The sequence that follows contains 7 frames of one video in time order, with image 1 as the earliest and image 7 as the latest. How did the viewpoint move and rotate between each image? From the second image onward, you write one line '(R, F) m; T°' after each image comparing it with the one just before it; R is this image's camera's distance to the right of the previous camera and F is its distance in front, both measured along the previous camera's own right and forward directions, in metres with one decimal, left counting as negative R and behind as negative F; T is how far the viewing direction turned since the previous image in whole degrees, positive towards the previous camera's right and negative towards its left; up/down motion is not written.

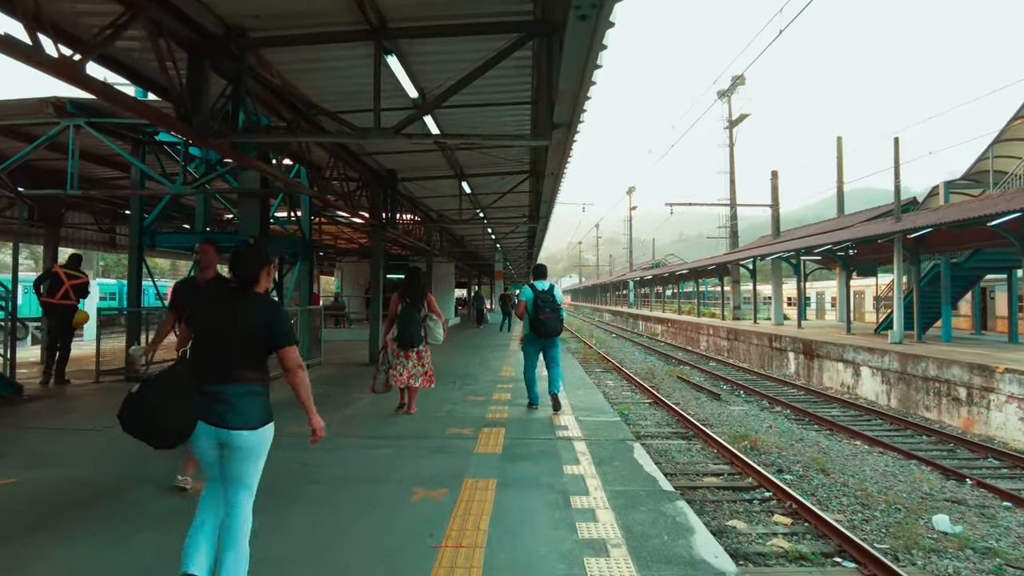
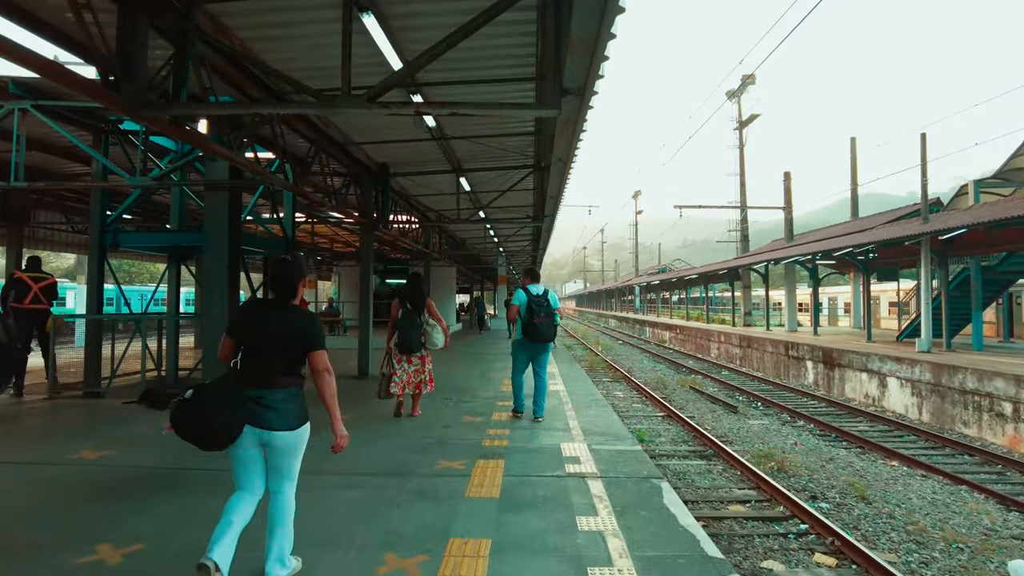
(0.0, +0.9) m; 0°
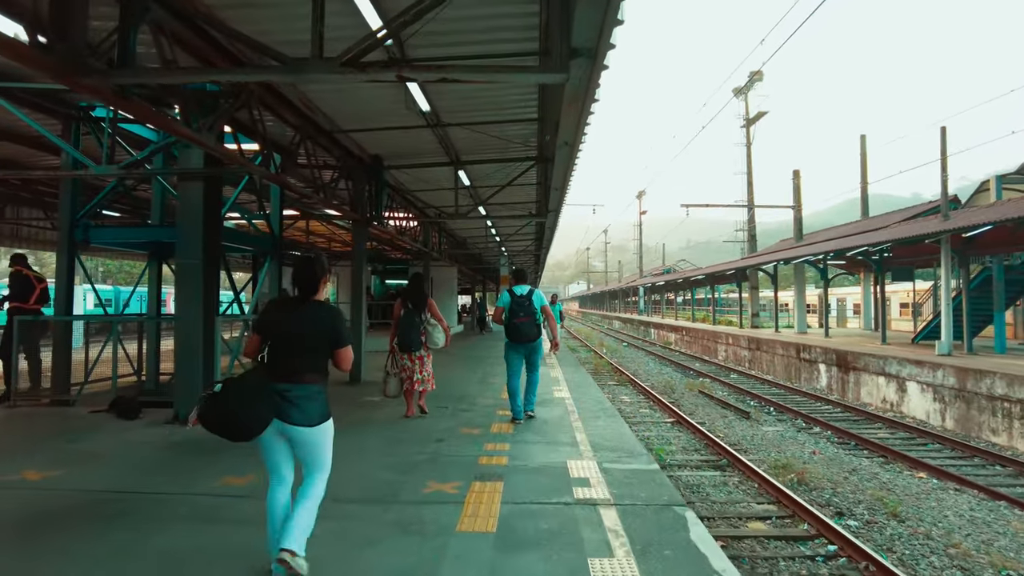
(0.0, +0.6) m; 0°
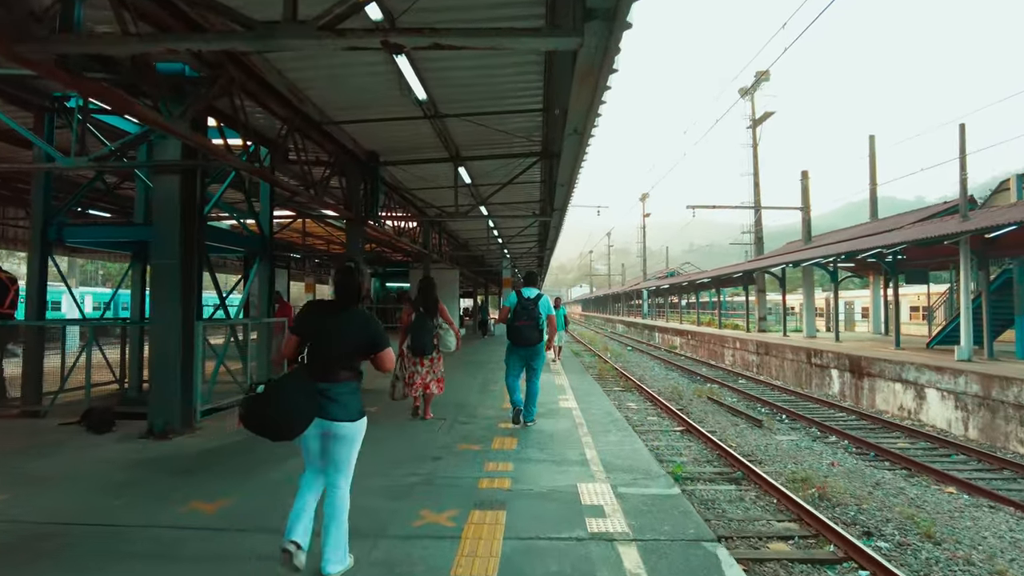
(0.0, +0.5) m; 0°
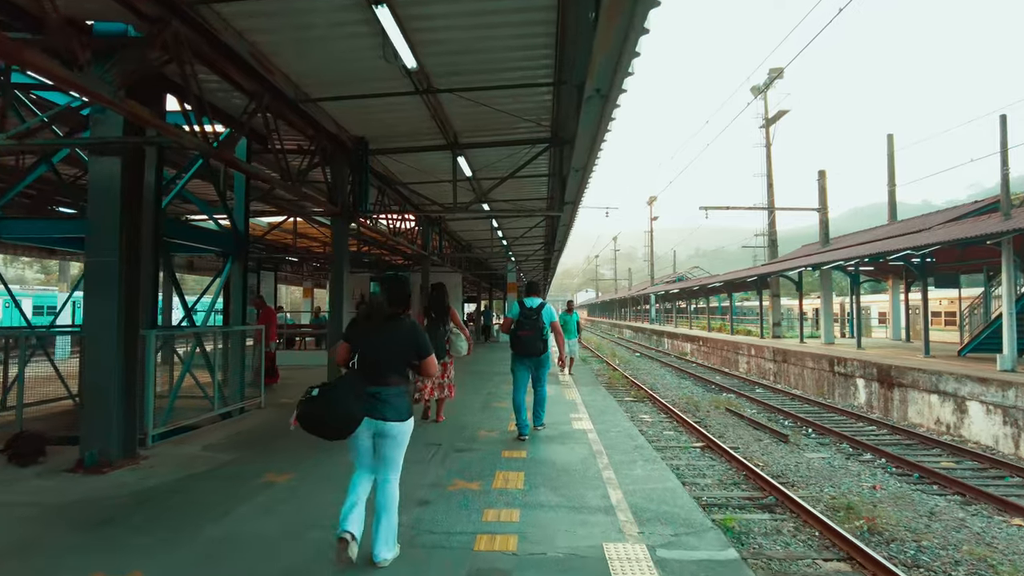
(0.0, +1.0) m; 0°
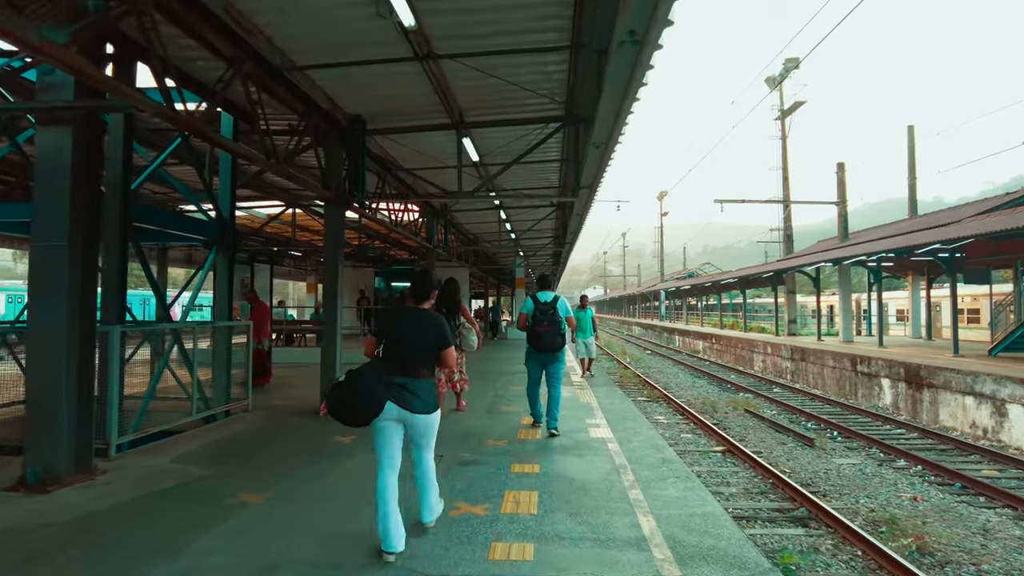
(0.0, +0.7) m; -1°
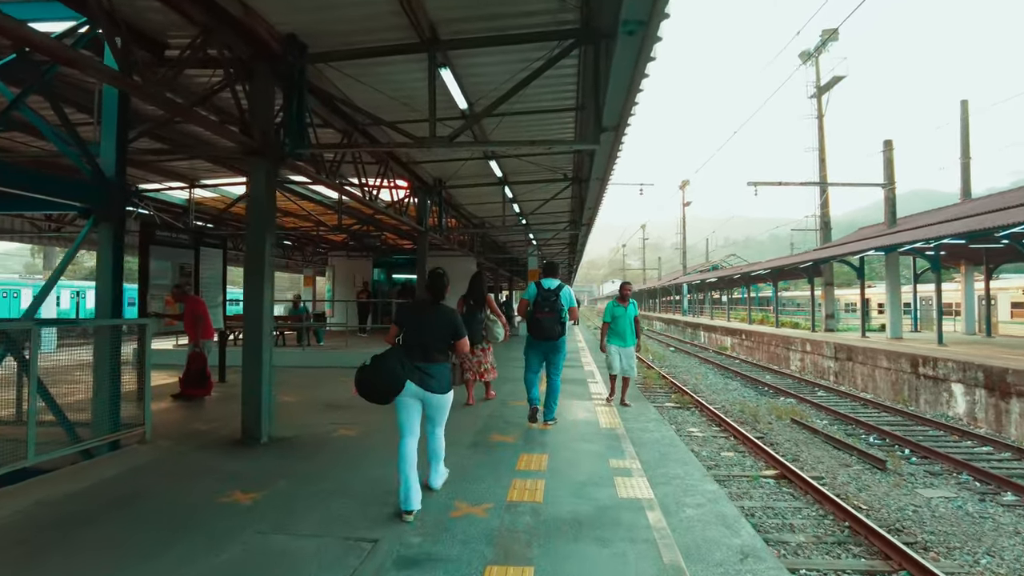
(+0.2, +2.0) m; -2°
